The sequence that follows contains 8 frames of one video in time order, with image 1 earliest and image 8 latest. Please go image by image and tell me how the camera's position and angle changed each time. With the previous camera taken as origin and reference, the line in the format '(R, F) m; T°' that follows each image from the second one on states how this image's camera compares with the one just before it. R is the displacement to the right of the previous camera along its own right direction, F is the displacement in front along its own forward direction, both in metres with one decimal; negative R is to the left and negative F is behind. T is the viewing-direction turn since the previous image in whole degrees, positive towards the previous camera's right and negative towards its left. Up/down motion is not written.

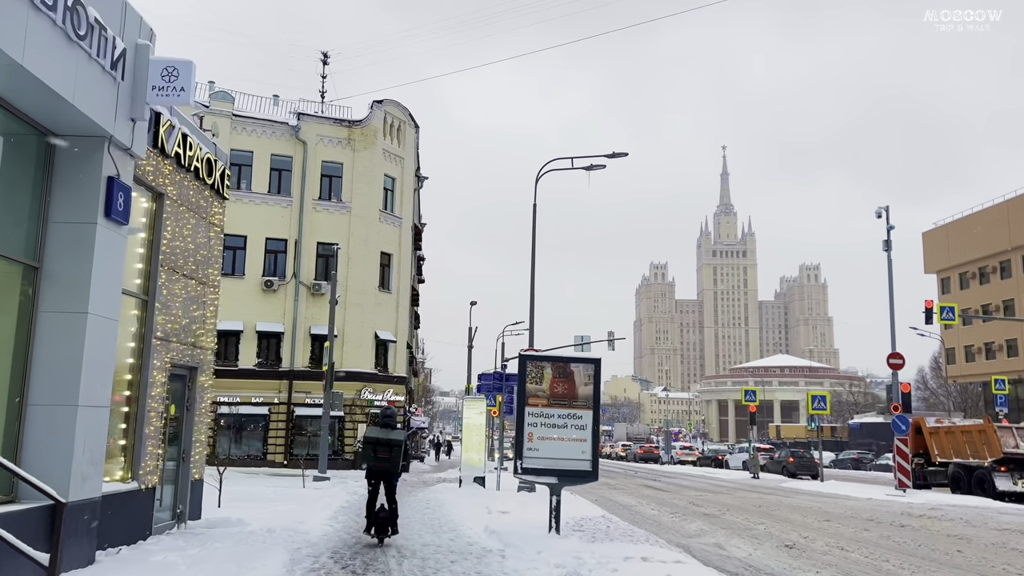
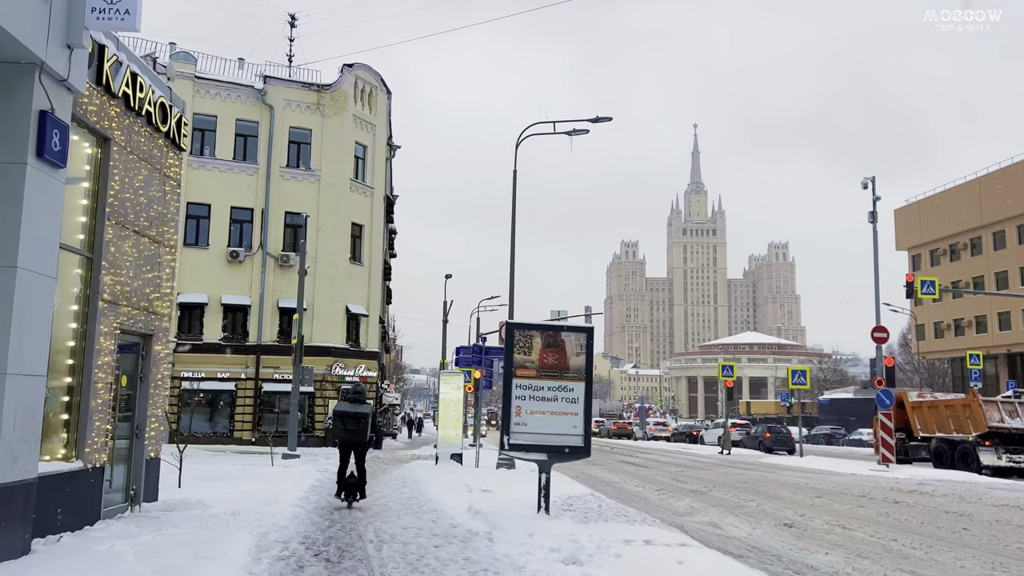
(-0.2, +0.9) m; +2°
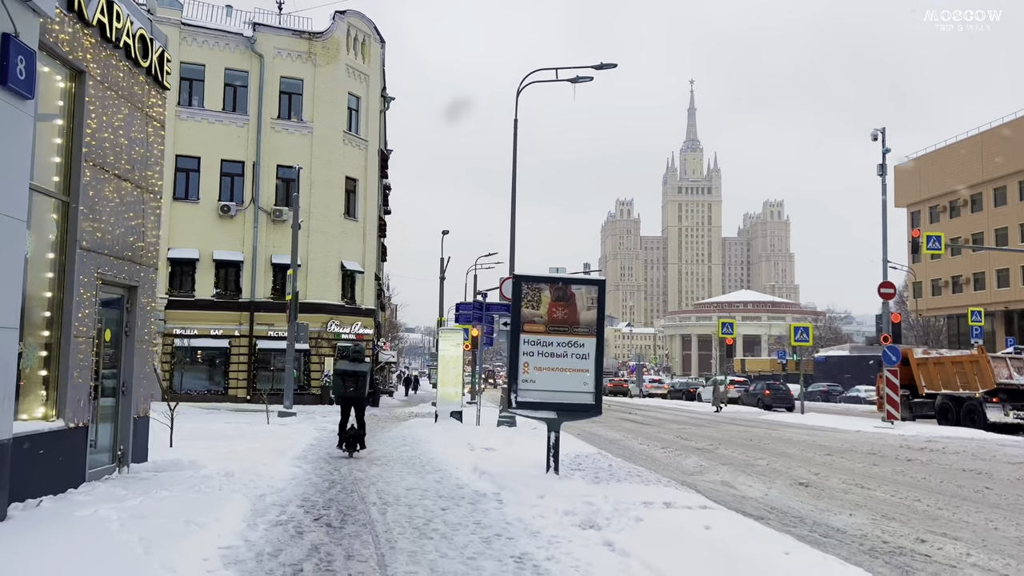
(-0.2, +0.6) m; 0°
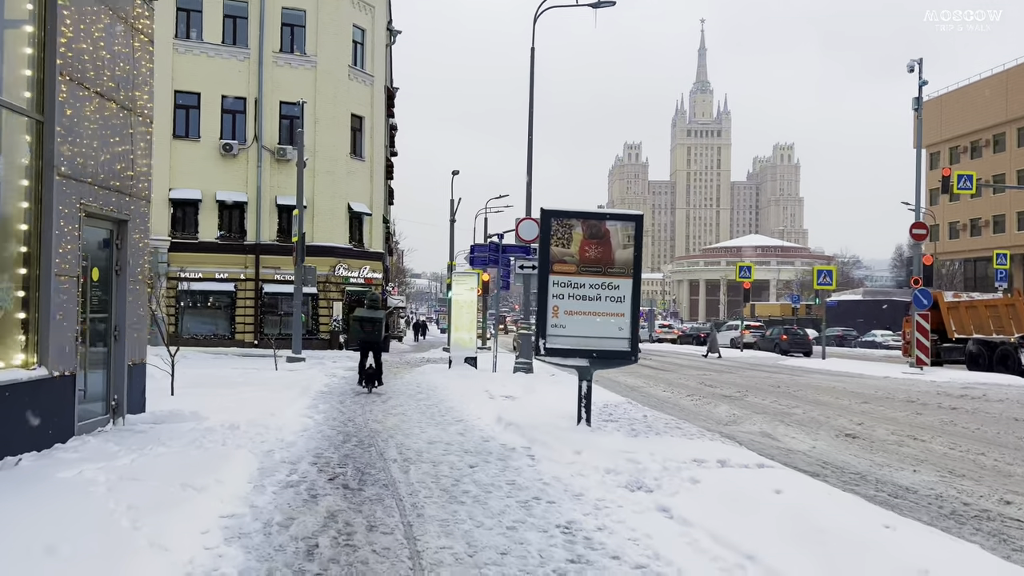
(-0.3, +0.9) m; 0°
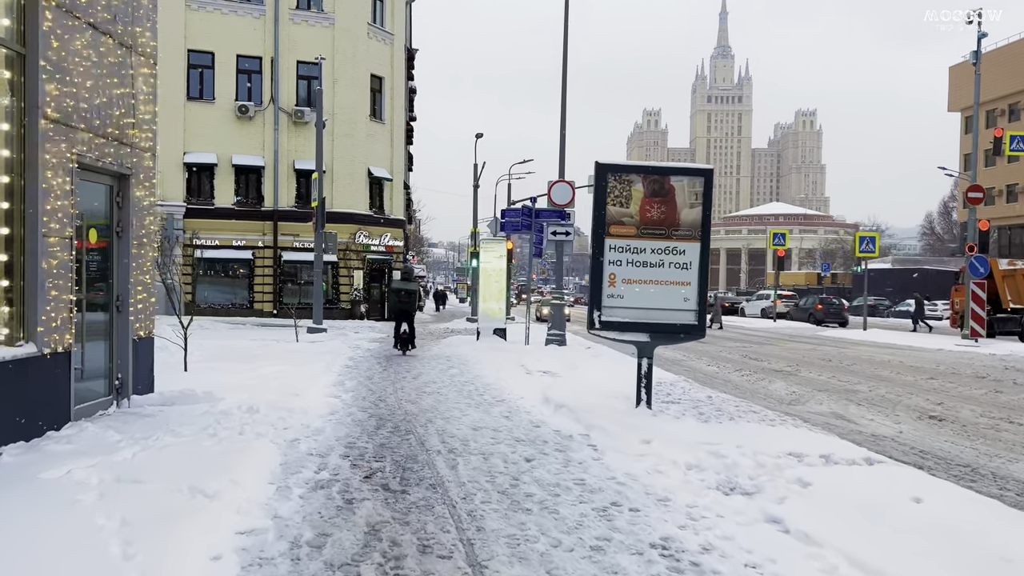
(-0.4, +1.1) m; -1°
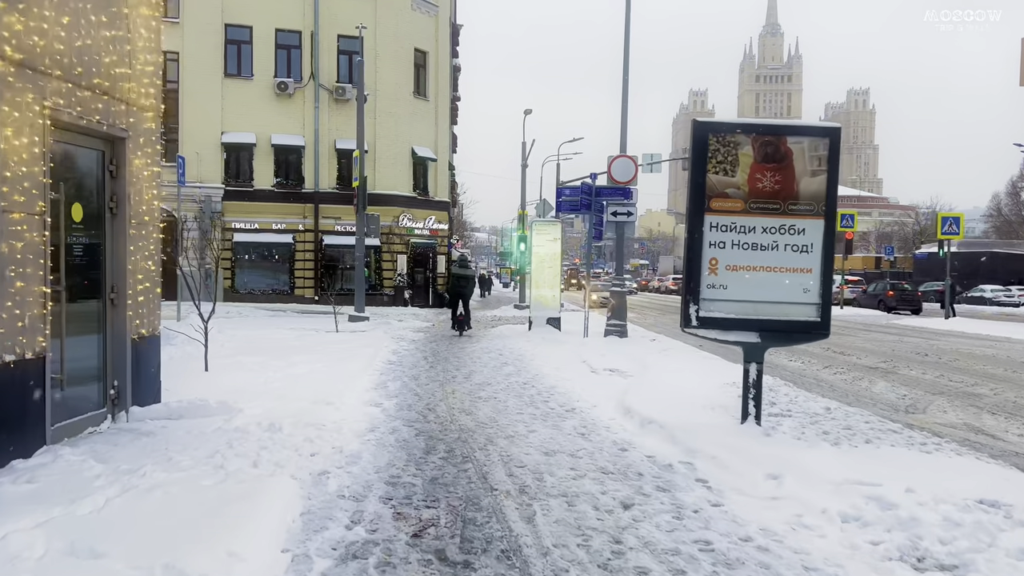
(-0.3, +1.5) m; -3°
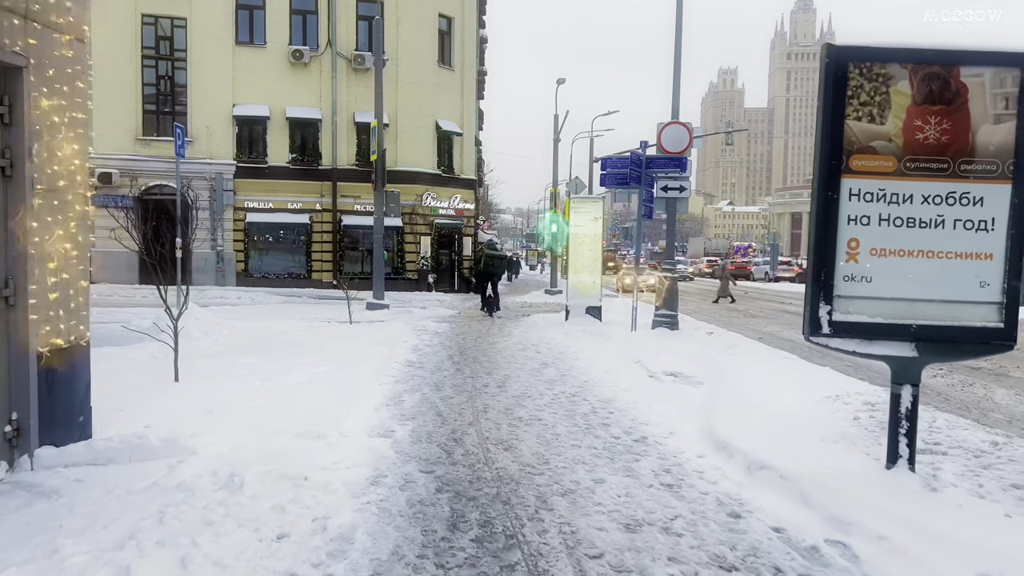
(-0.2, +1.8) m; -2°
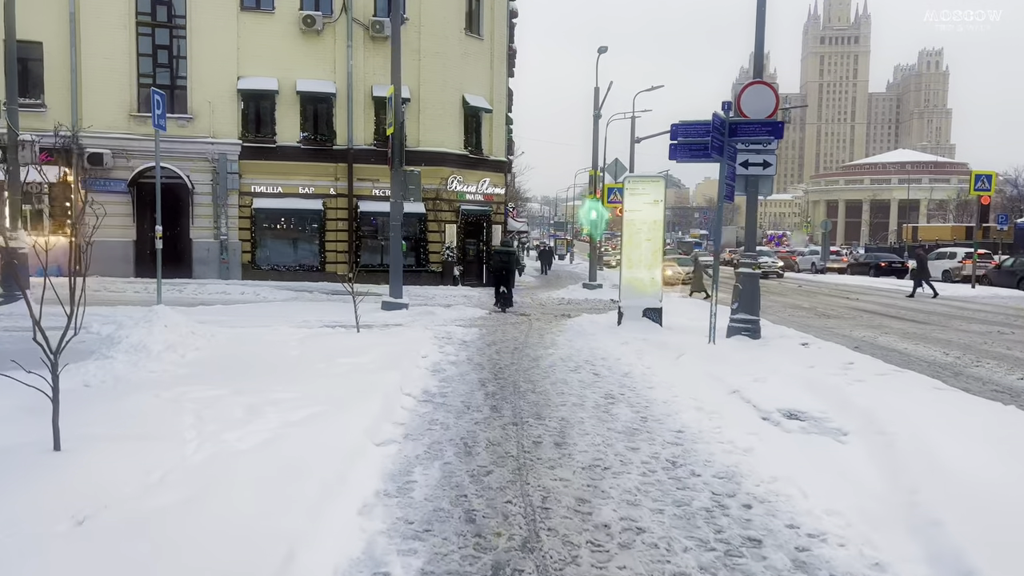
(-0.3, +2.6) m; -2°
